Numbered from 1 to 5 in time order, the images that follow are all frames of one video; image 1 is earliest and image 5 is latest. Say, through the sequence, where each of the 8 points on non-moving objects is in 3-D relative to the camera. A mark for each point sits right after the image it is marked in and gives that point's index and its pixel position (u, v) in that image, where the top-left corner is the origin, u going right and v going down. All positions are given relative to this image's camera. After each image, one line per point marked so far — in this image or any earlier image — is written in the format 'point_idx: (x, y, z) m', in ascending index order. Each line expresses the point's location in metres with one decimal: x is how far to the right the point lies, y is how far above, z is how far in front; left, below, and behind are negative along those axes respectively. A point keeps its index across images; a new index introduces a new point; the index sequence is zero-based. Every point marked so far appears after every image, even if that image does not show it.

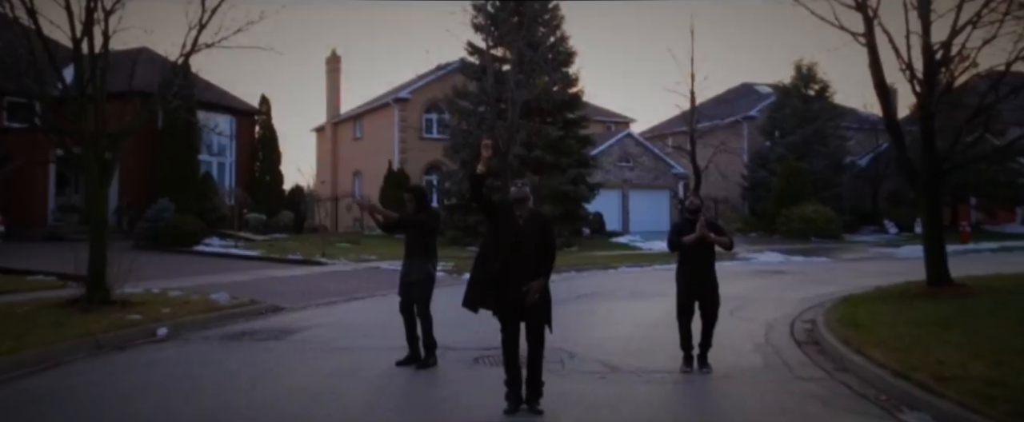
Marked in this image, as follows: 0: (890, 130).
0: (+6.5, +1.4, +11.9) m
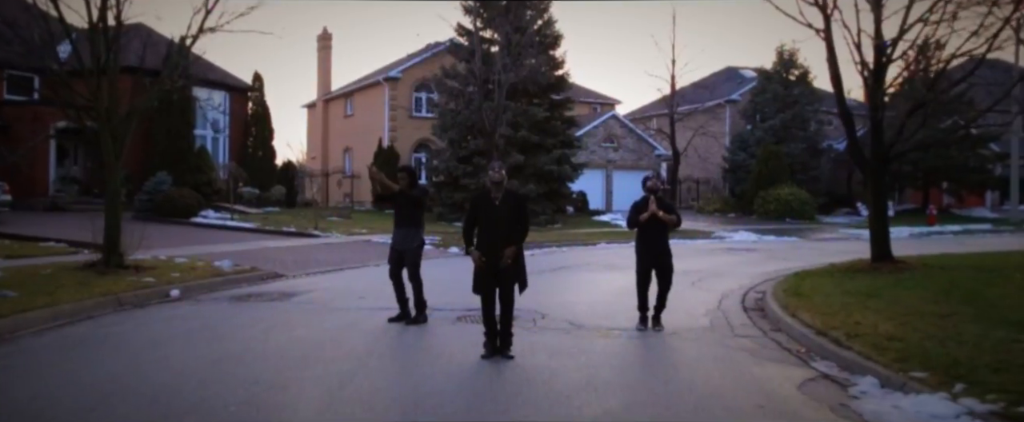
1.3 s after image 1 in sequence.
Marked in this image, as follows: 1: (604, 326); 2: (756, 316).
0: (+6.2, +1.7, +13.0) m
1: (+1.1, -1.4, +8.1) m
2: (+3.3, -1.4, +9.3) m
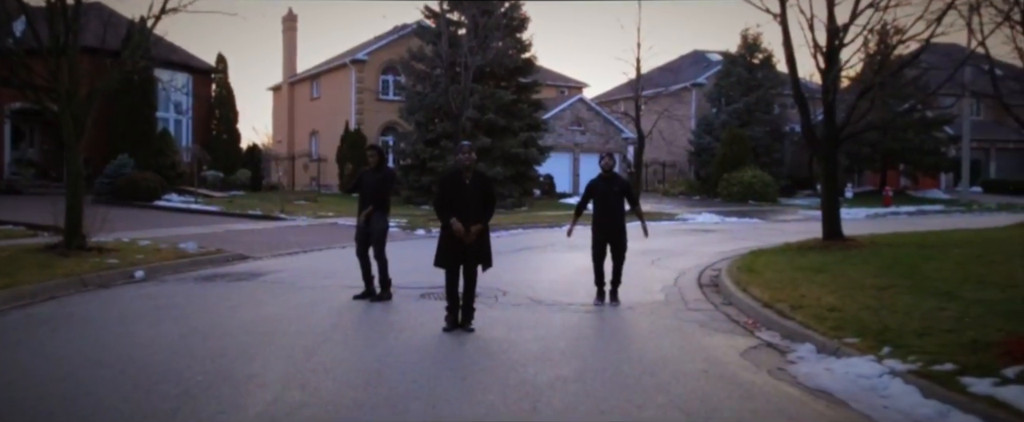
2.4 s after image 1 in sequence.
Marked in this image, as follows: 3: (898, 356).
0: (+5.6, +2.1, +13.4) m
1: (+0.6, -1.1, +8.4) m
2: (+2.8, -1.1, +9.7) m
3: (+2.9, -1.1, +5.2) m
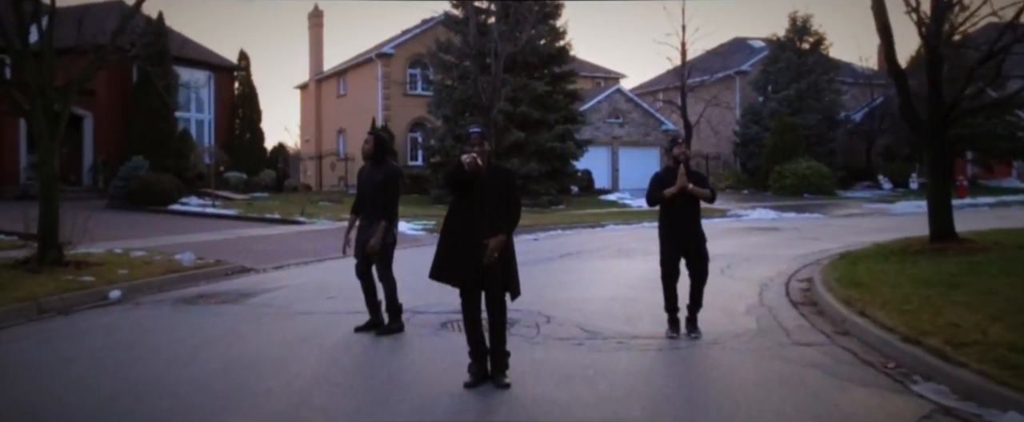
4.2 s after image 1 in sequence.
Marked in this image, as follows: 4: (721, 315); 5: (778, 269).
0: (+6.2, +2.2, +11.2) m
1: (+1.1, -1.1, +6.4) m
2: (+3.3, -1.1, +7.6) m
3: (+3.2, -1.1, +3.1) m
4: (+2.2, -1.1, +7.3) m
5: (+4.1, -0.9, +10.7) m
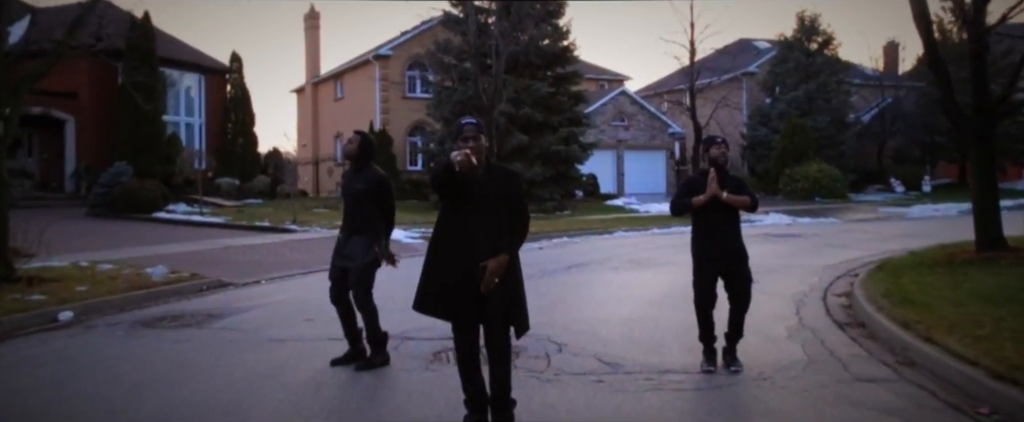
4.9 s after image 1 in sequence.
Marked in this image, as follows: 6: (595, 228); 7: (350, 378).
0: (+6.2, +2.1, +10.2) m
1: (+1.1, -1.2, +5.4) m
2: (+3.3, -1.2, +6.6) m
3: (+3.2, -1.1, +2.1) m
4: (+2.2, -1.2, +6.3) m
5: (+4.2, -1.0, +9.7) m
6: (+2.3, -0.5, +19.3) m
7: (-1.2, -1.3, +5.3) m
